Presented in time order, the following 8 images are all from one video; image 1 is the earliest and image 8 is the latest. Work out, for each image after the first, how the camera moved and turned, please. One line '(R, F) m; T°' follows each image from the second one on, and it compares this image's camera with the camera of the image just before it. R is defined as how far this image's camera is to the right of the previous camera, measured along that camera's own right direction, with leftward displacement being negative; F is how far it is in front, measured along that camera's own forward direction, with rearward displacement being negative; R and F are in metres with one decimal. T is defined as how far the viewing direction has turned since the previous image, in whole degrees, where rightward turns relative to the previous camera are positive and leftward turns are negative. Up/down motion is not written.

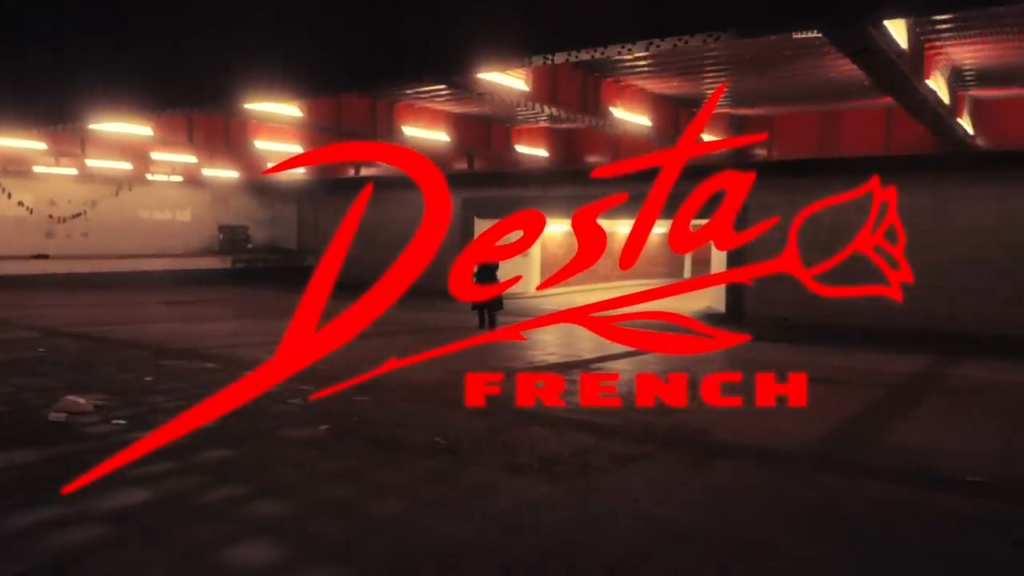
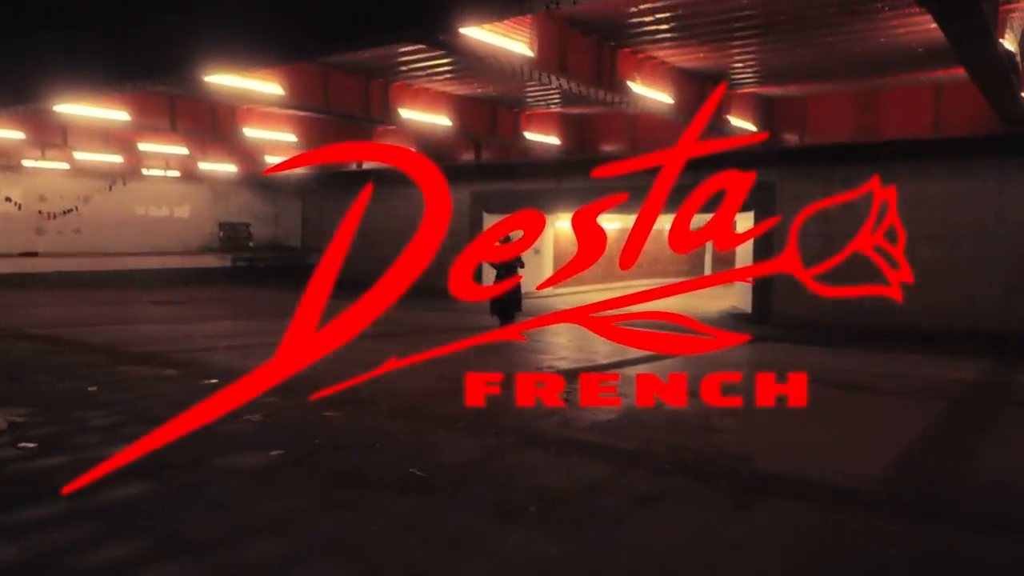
(+0.1, +1.4) m; -1°
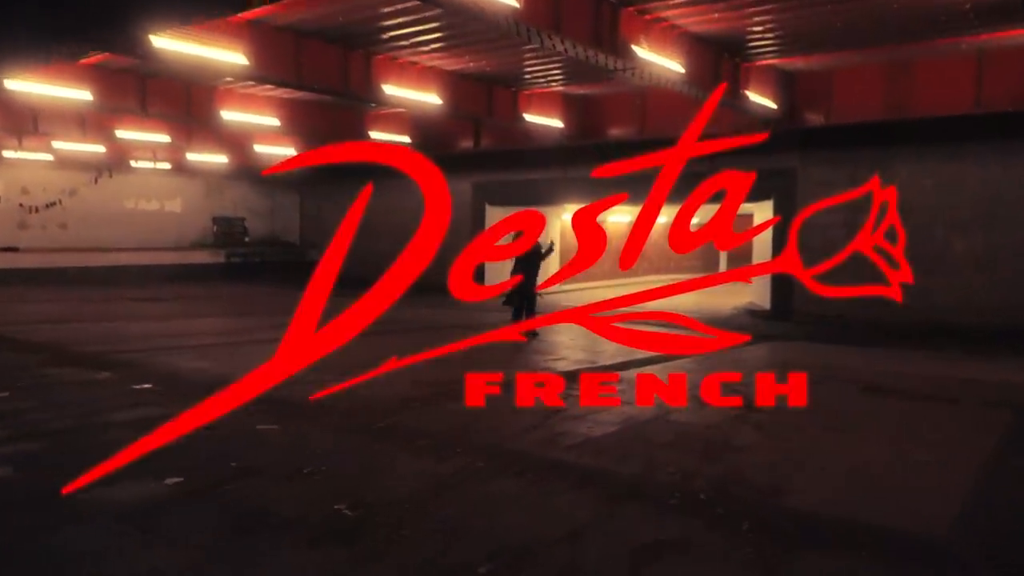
(+0.3, +1.3) m; -1°
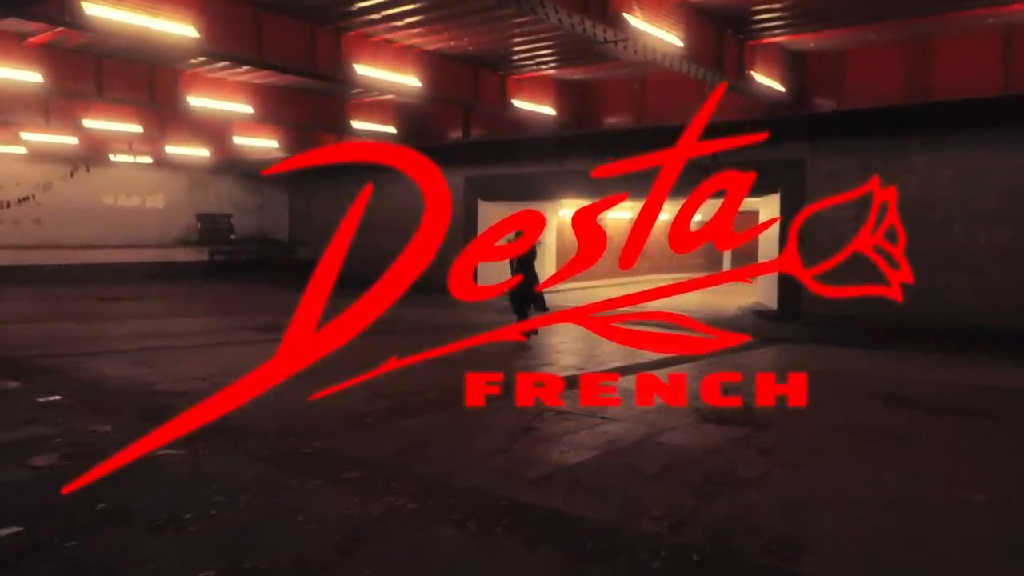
(+0.3, +1.1) m; 0°
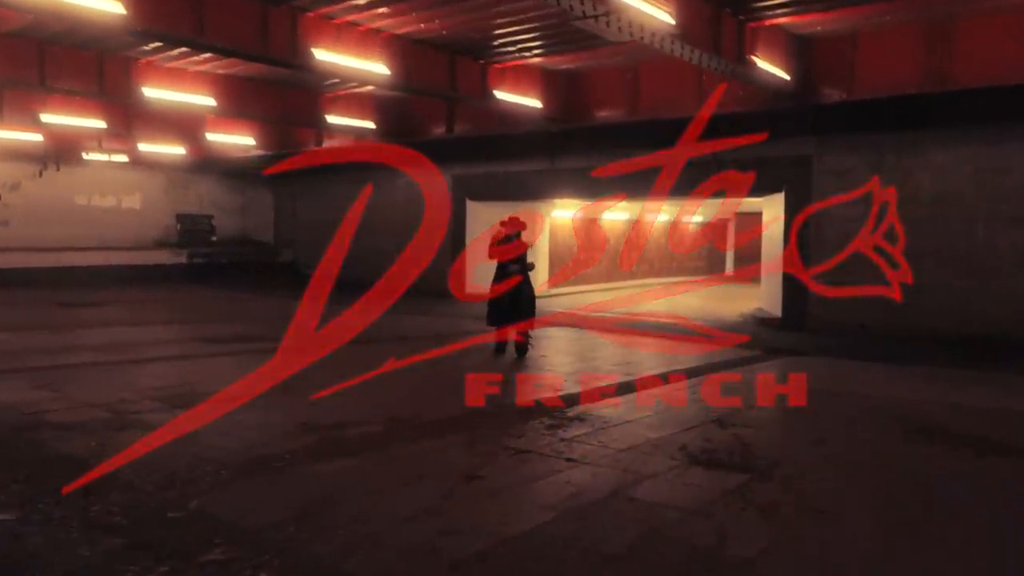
(+0.4, +1.1) m; 0°
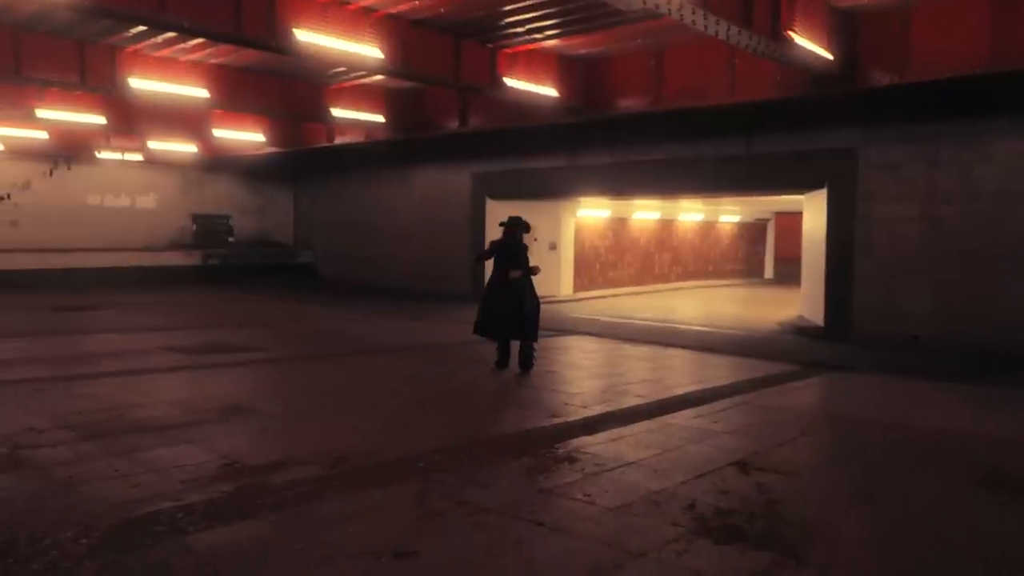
(+0.4, +1.2) m; -3°
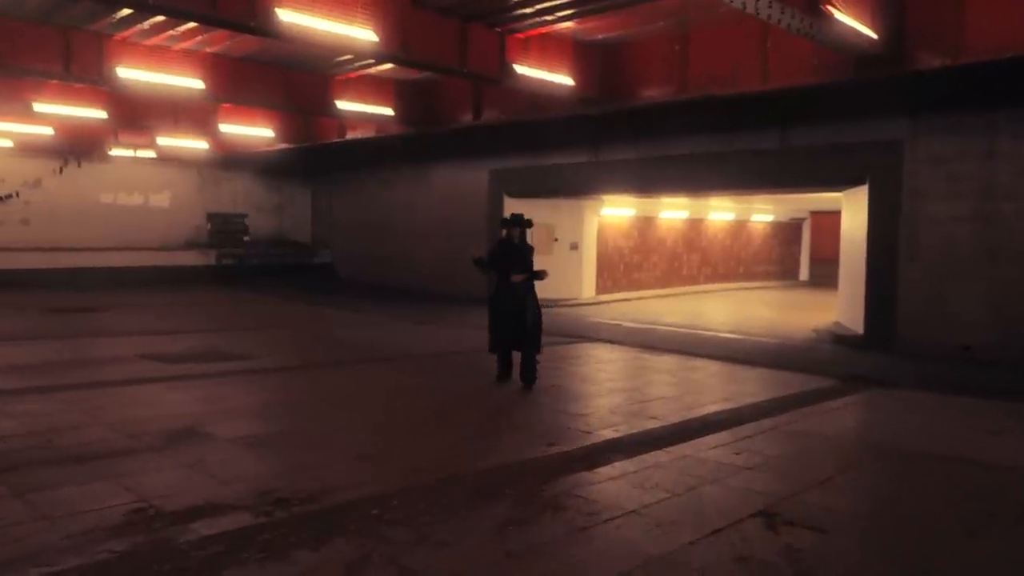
(+0.3, +0.9) m; -2°
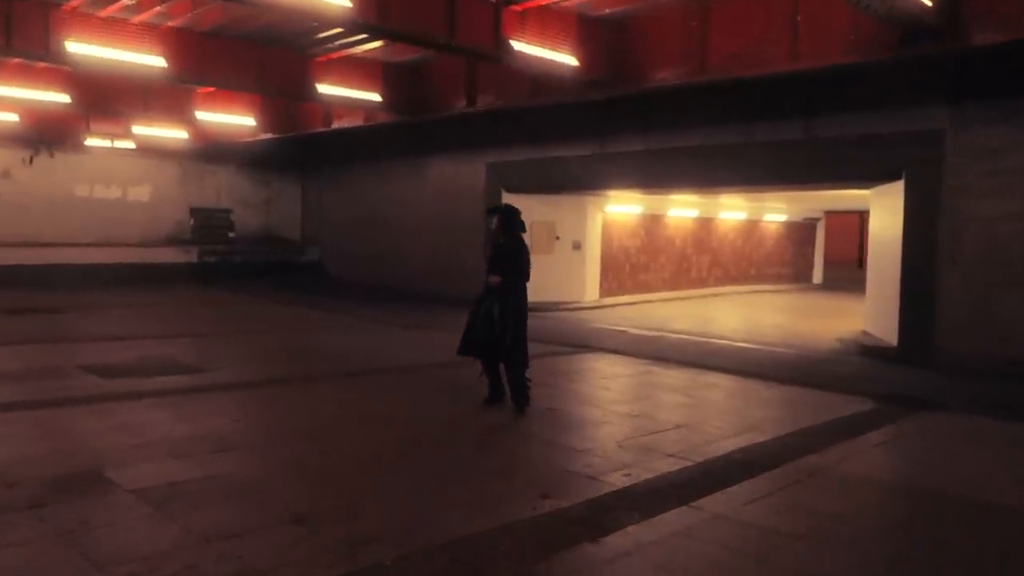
(+0.1, +1.3) m; 0°
